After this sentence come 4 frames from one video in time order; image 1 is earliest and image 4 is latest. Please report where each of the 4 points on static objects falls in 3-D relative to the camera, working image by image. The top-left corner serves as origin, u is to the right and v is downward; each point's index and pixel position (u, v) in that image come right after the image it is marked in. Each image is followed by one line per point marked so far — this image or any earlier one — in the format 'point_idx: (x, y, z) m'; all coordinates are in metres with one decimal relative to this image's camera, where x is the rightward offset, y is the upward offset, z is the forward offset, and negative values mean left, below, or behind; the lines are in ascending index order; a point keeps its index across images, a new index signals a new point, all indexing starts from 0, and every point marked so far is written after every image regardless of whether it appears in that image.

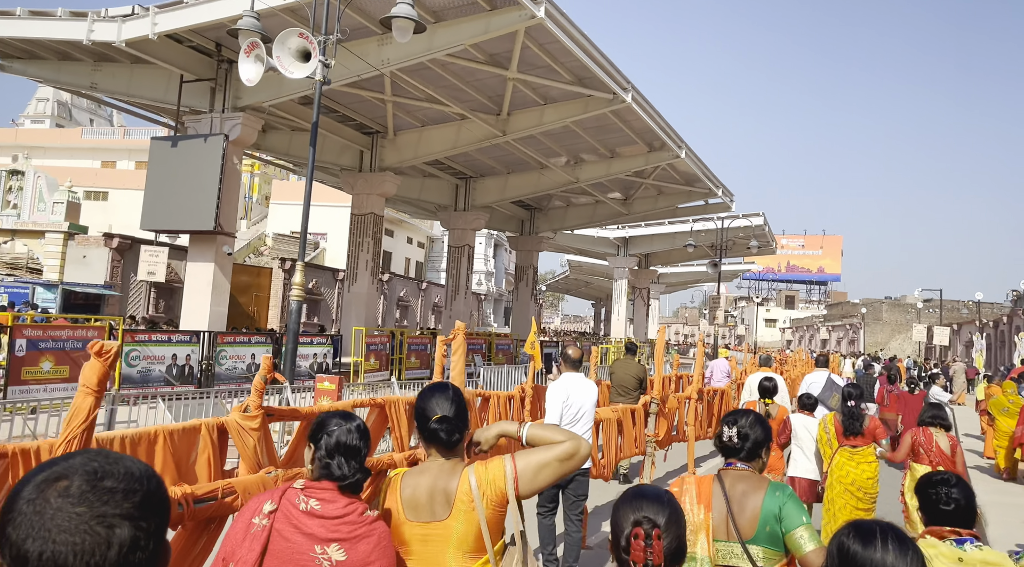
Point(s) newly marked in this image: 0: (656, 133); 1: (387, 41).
0: (+3.7, +3.9, +19.5) m
1: (-2.0, +3.9, +12.2) m
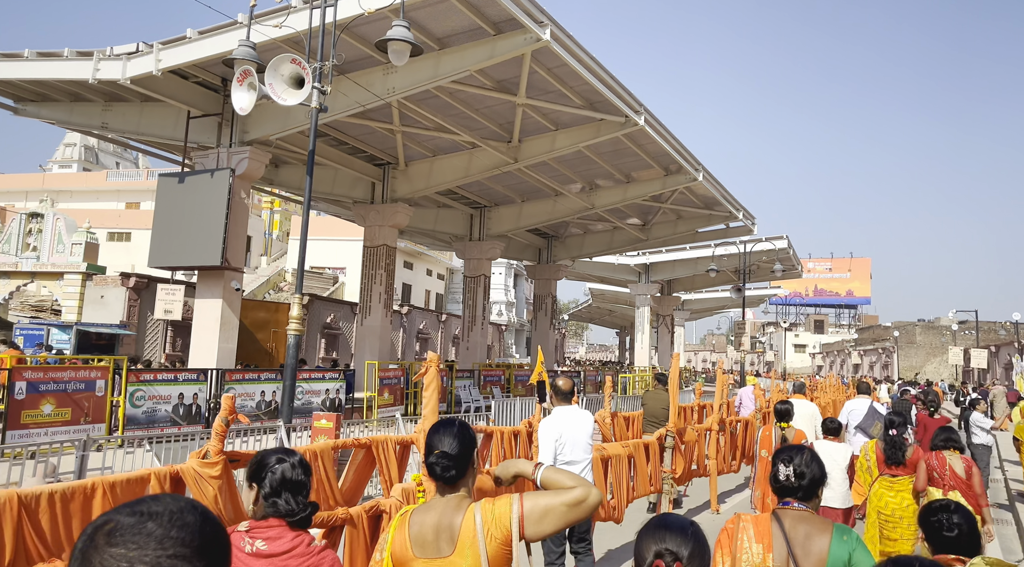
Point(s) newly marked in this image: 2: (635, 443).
0: (+4.1, +3.3, +19.2) m
1: (-1.9, +3.4, +12.0) m
2: (+1.1, -1.4, +6.6) m
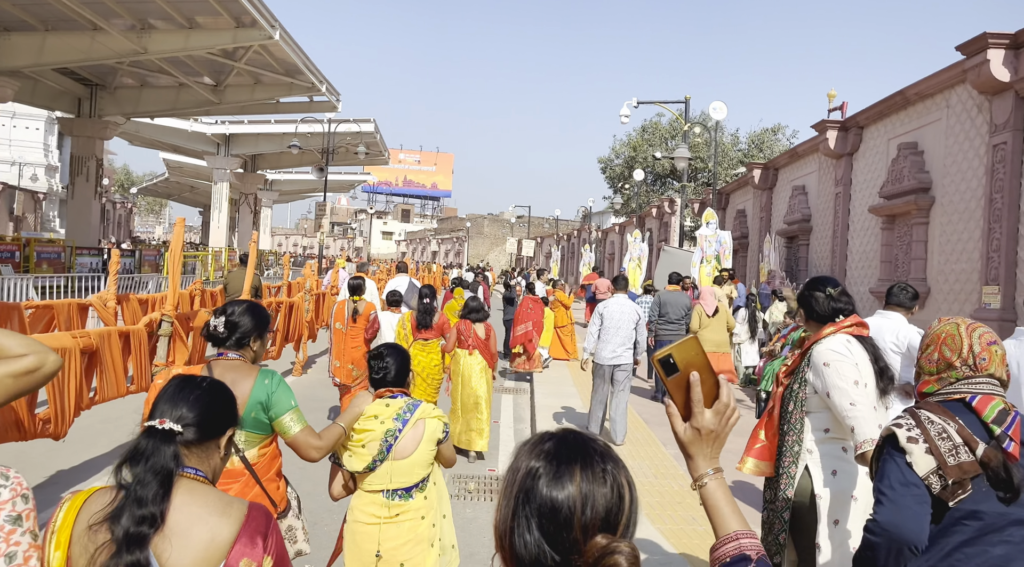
0: (-6.0, +6.2, +16.6) m
1: (-7.7, +5.3, +7.5) m
2: (-2.7, -0.3, +5.0) m
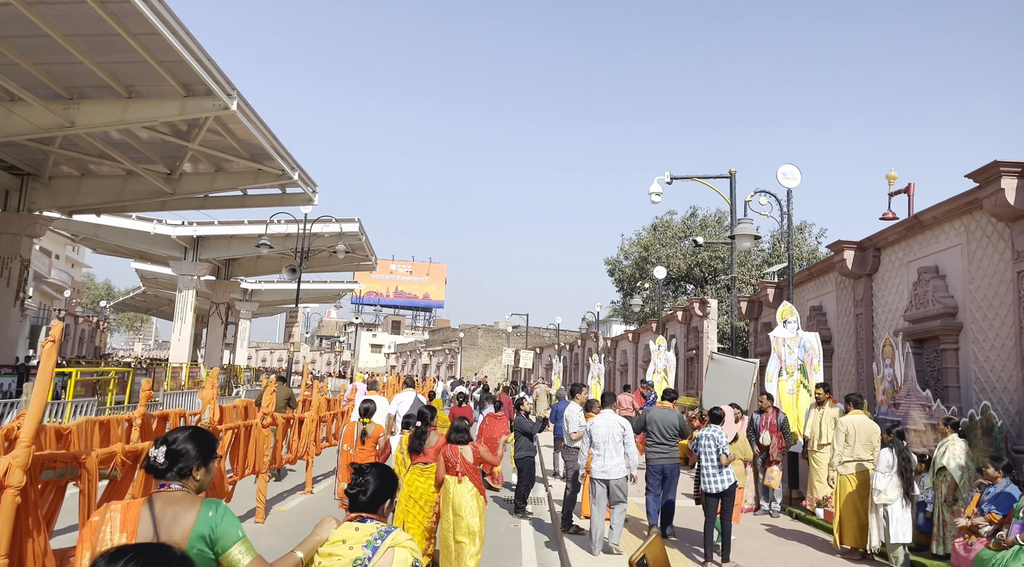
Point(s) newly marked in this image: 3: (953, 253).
0: (-5.9, +4.0, +13.7) m
1: (-7.5, +4.4, +4.4) m
2: (-2.5, -0.7, +1.2) m
3: (+4.9, +0.3, +8.3) m
